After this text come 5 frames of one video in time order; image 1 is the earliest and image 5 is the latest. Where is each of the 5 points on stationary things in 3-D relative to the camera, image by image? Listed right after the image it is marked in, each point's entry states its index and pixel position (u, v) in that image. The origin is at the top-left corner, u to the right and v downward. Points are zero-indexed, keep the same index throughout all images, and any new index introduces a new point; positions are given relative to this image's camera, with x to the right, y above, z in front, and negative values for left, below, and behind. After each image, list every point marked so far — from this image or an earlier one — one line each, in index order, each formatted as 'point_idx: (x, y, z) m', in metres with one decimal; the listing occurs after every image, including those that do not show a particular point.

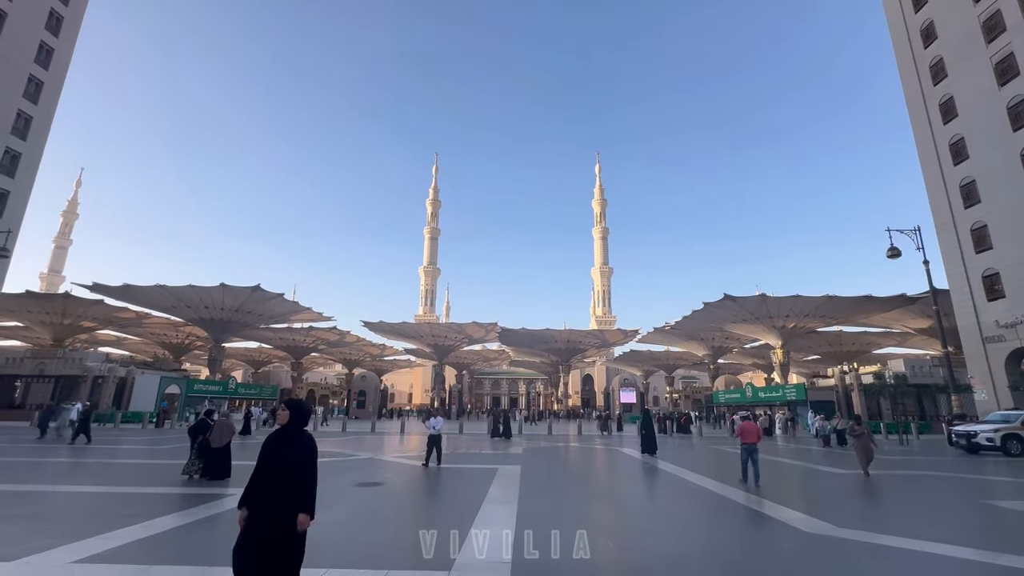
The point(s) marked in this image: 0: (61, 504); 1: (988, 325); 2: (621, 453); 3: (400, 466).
0: (-6.9, -3.5, +7.3) m
1: (+19.4, -1.5, +19.1) m
2: (+3.7, -5.6, +16.0) m
3: (-3.1, -4.6, +12.3) m
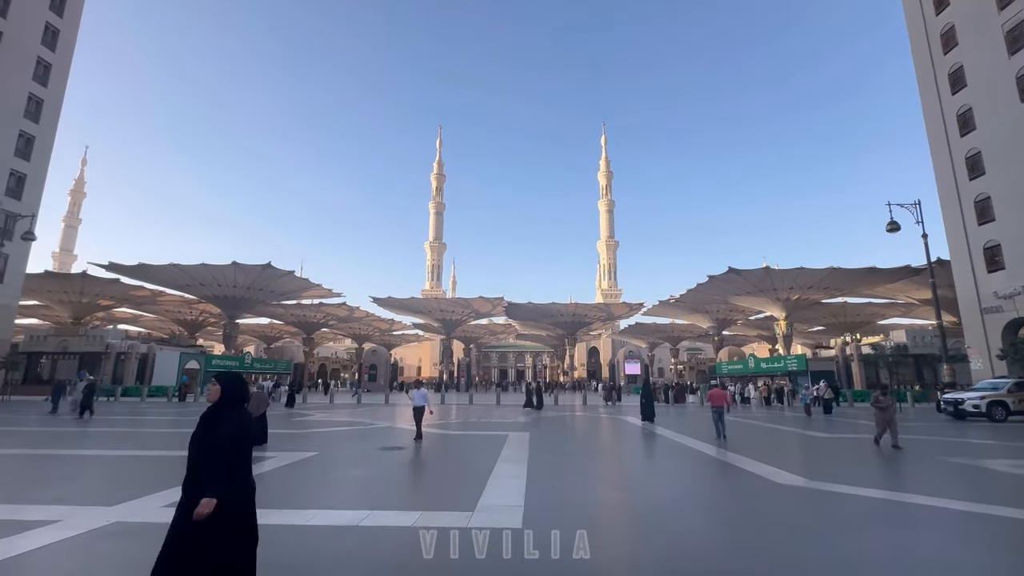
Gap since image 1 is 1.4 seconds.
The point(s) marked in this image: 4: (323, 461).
0: (-6.7, -3.2, +8.1) m
1: (+19.7, -0.3, +19.4) m
2: (+4.0, -4.7, +16.7) m
3: (-2.8, -4.0, +13.1) m
4: (-3.6, -3.3, +8.9) m
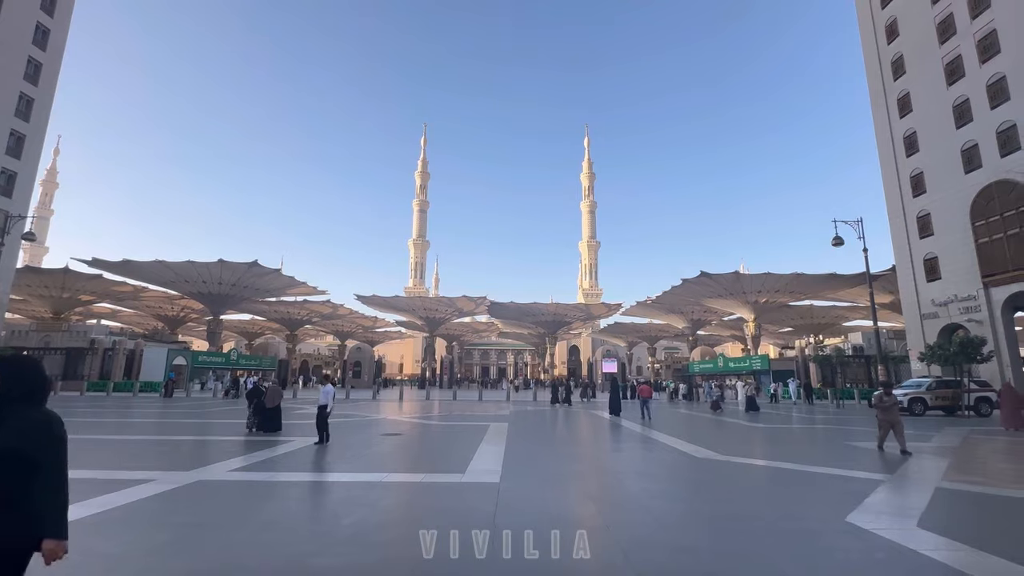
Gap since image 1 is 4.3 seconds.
0: (-7.1, -3.3, +9.1) m
1: (+18.9, -0.7, +21.4) m
2: (+3.3, -4.9, +18.2) m
3: (-3.4, -4.2, +14.2) m
4: (-4.0, -3.4, +10.0) m
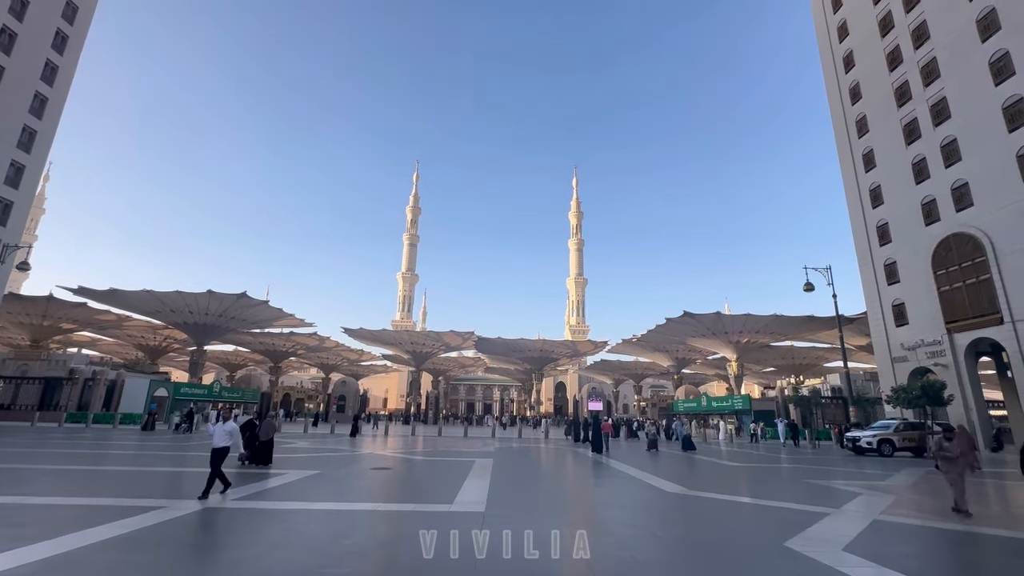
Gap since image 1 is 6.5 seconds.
0: (-7.4, -4.0, +9.2) m
1: (+18.3, -2.8, +22.3) m
2: (+2.7, -6.5, +18.4) m
3: (-3.9, -5.3, +14.4) m
4: (-4.3, -4.2, +10.2) m
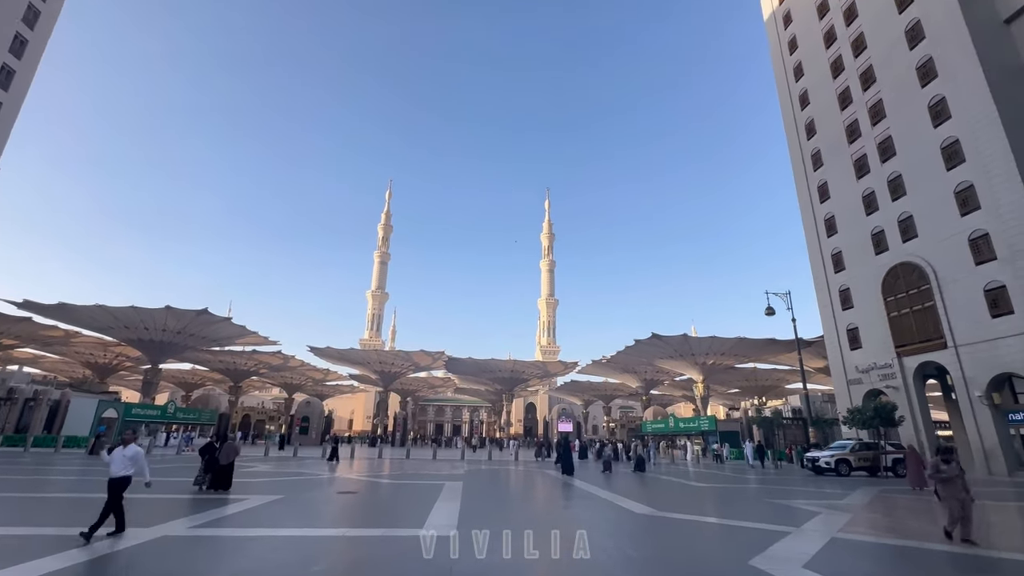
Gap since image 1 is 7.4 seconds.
0: (-8.0, -4.3, +8.7) m
1: (+16.9, -4.0, +23.3) m
2: (+1.5, -7.3, +18.3) m
3: (-4.8, -5.9, +14.0) m
4: (-5.0, -4.6, +9.8) m
